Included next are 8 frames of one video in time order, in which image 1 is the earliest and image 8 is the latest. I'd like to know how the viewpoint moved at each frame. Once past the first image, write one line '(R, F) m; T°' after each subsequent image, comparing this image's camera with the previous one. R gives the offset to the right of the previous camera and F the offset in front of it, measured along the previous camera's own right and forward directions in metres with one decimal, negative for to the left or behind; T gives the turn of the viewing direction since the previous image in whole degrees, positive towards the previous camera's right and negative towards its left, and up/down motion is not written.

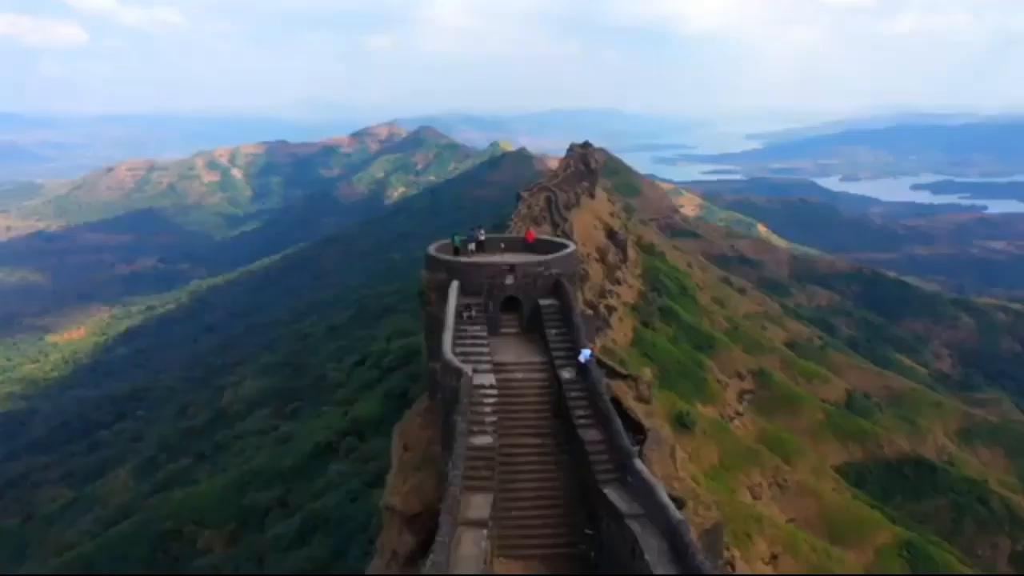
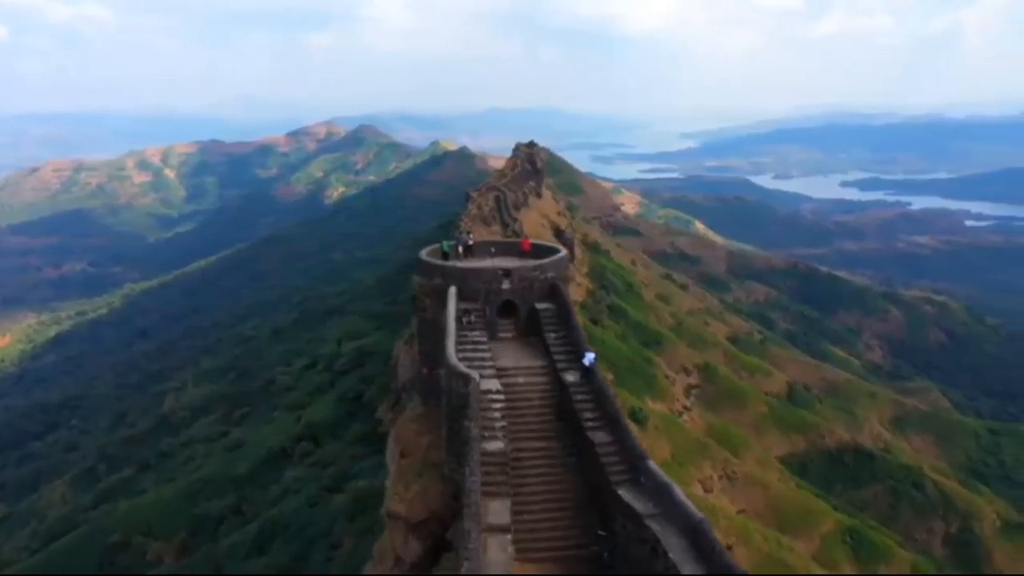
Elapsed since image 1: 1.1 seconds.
(-0.5, 0.0) m; +4°
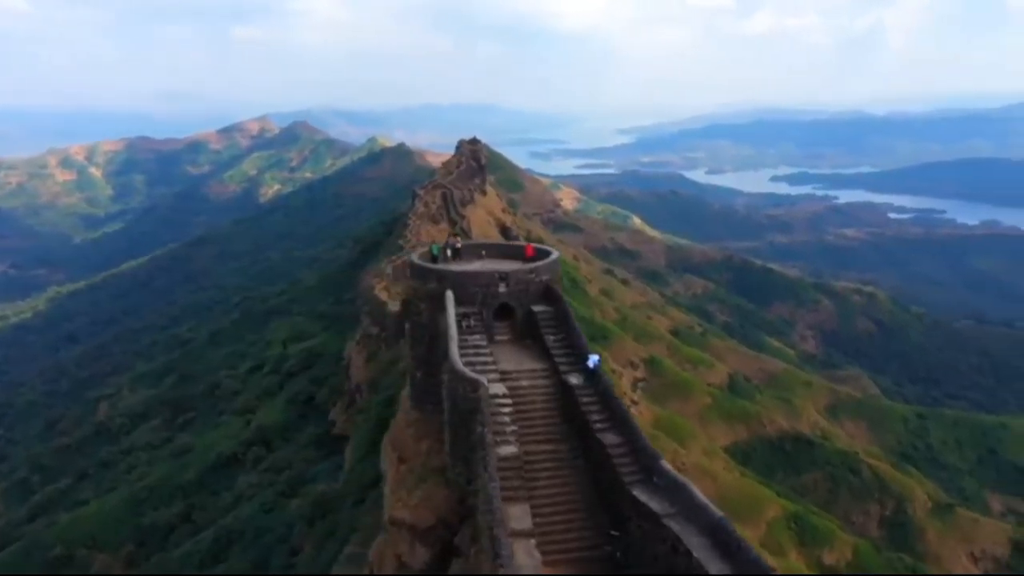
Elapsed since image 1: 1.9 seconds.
(-0.5, 0.0) m; +4°
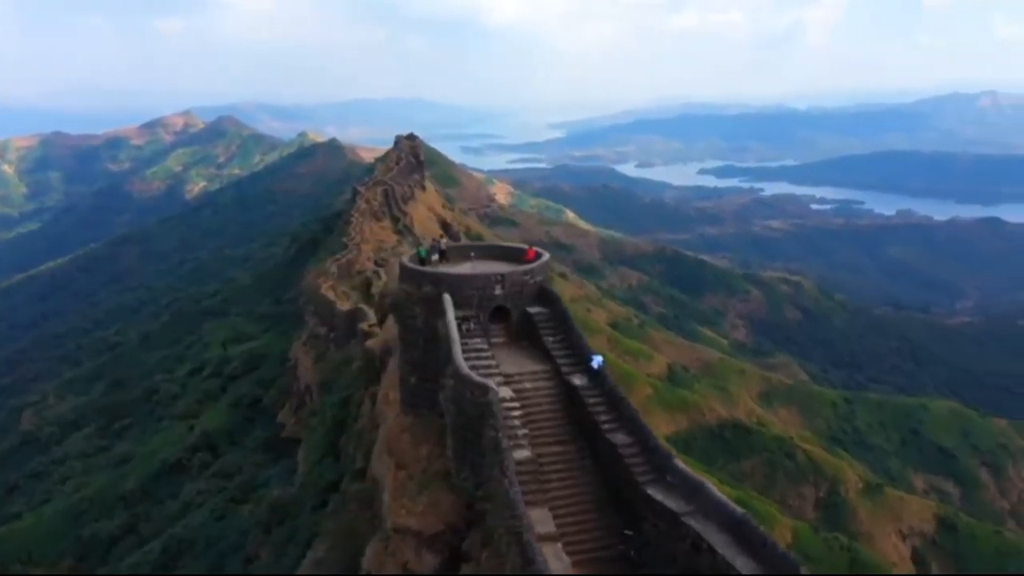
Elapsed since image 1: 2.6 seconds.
(-0.6, 0.0) m; +5°
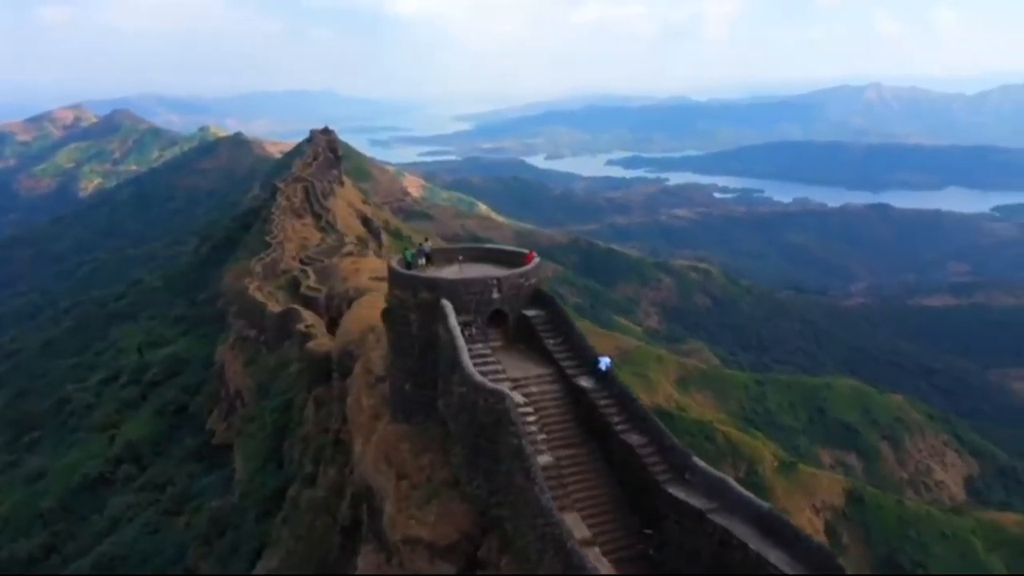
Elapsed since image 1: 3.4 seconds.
(-0.8, +0.1) m; +6°
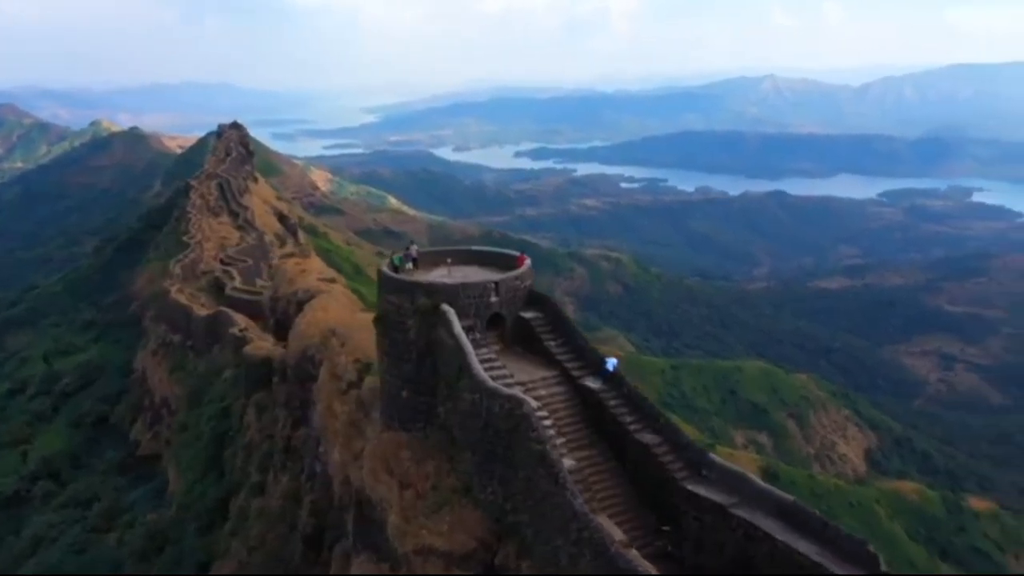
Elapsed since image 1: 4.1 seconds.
(-0.8, +0.1) m; +6°
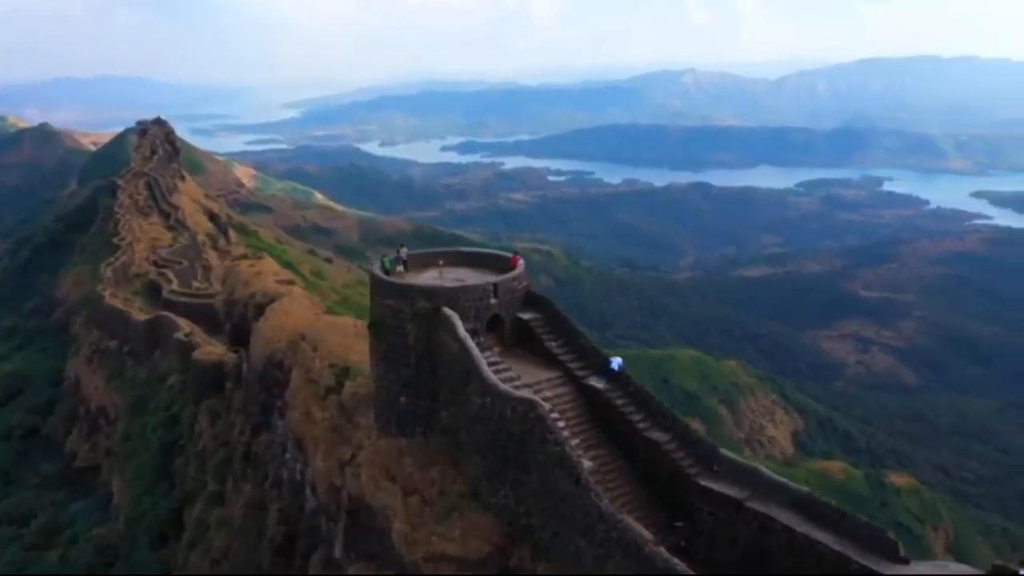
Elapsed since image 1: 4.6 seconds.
(-0.6, +0.1) m; +5°
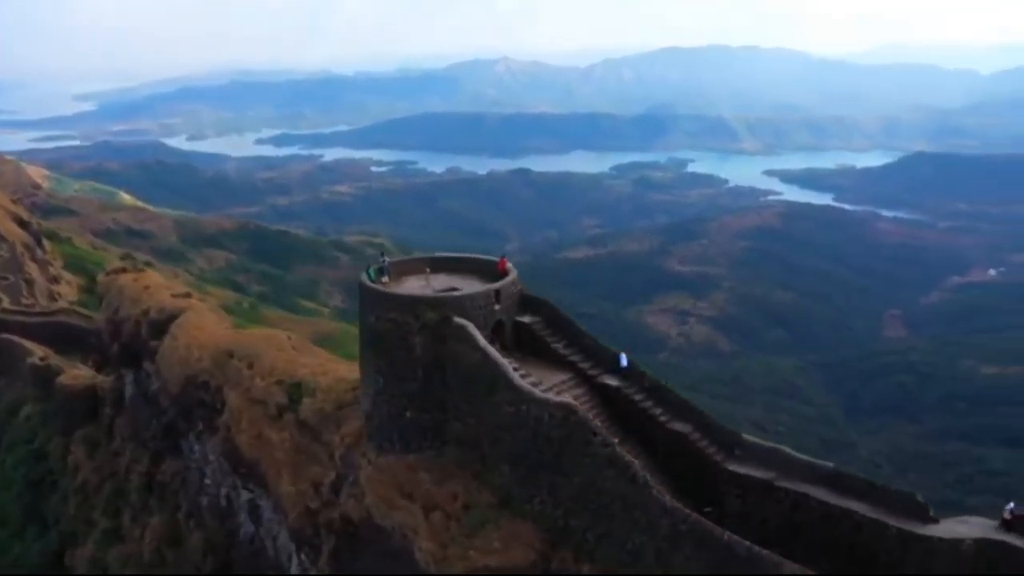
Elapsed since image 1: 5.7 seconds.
(-1.6, +0.2) m; +12°
